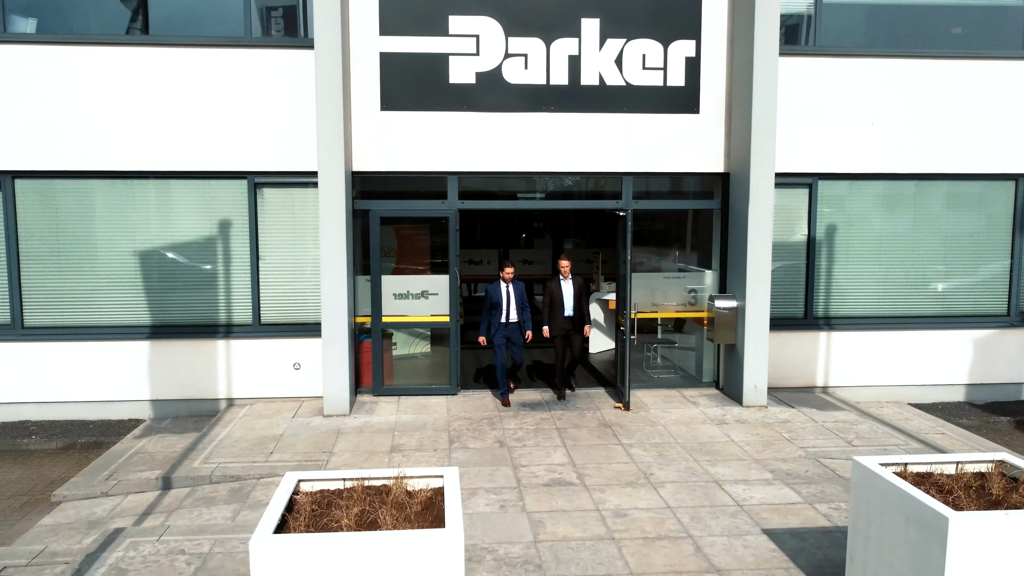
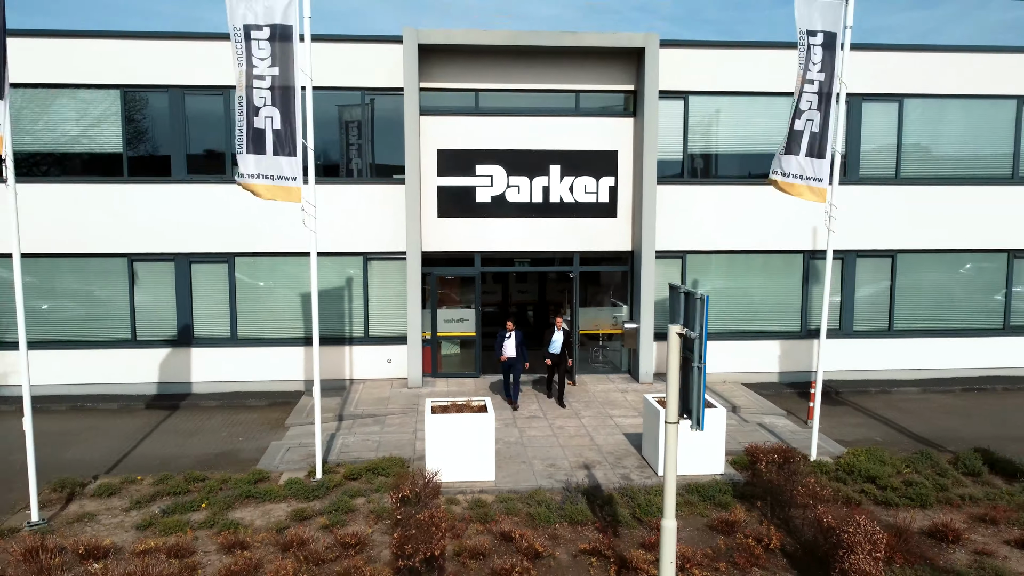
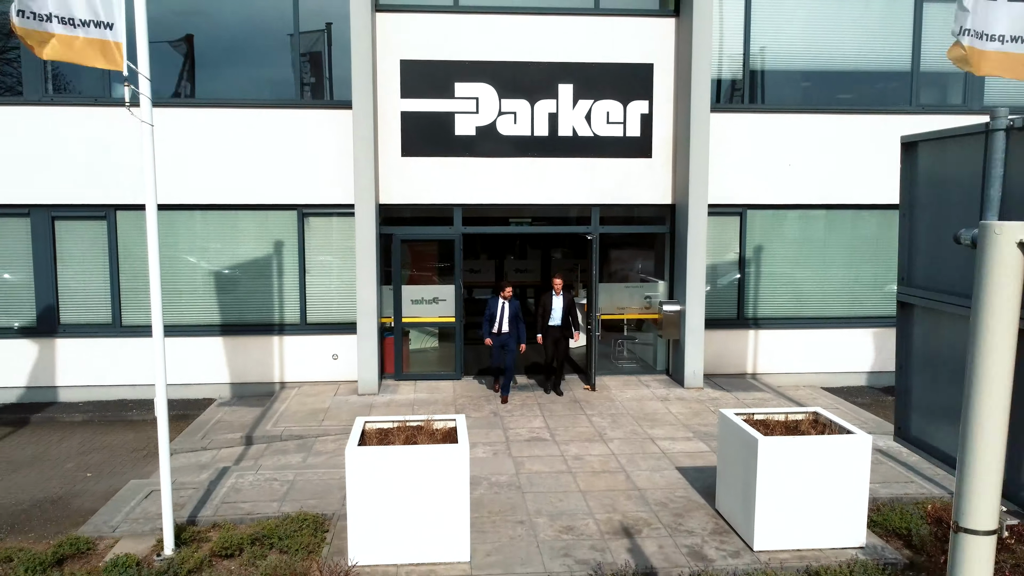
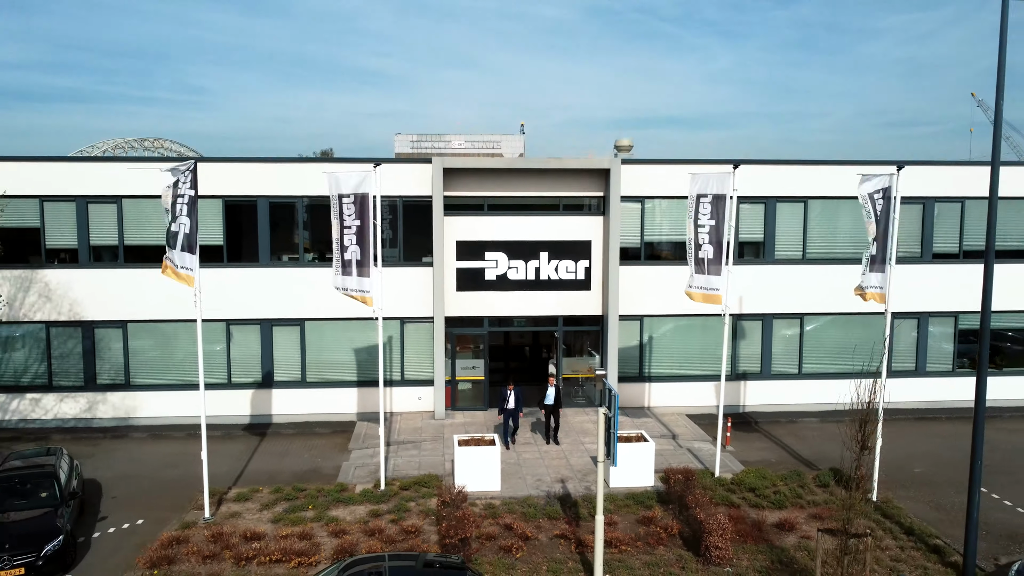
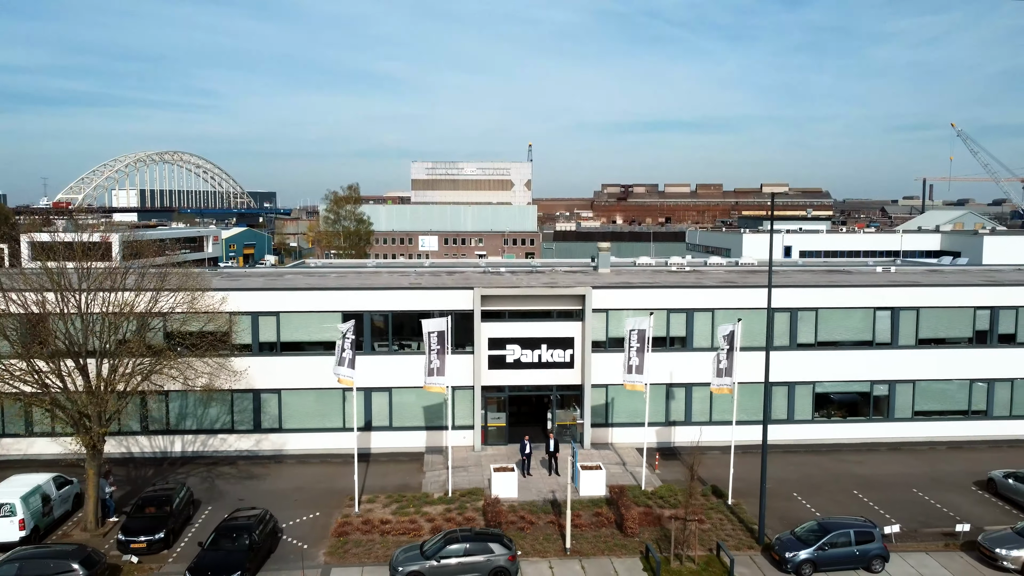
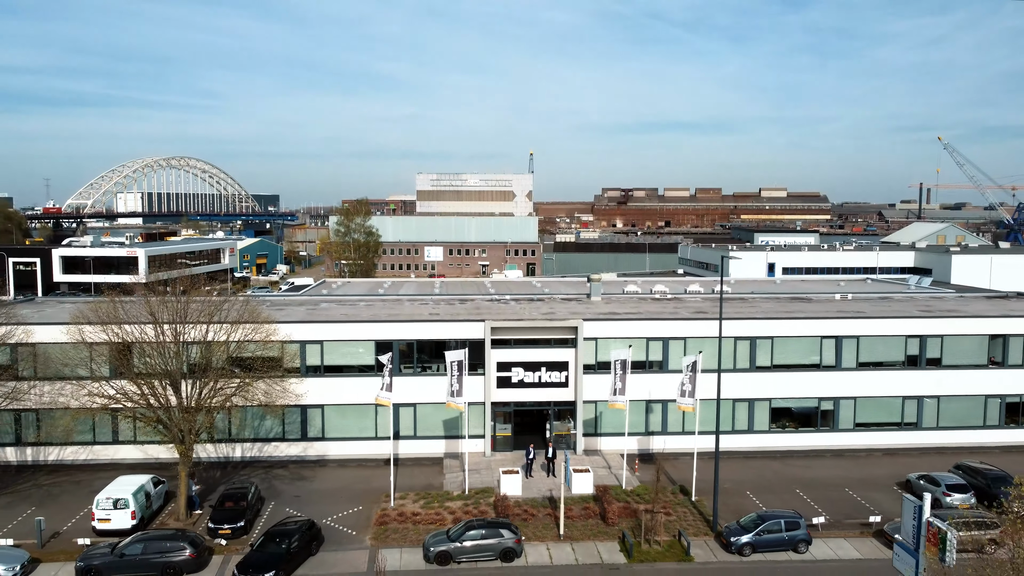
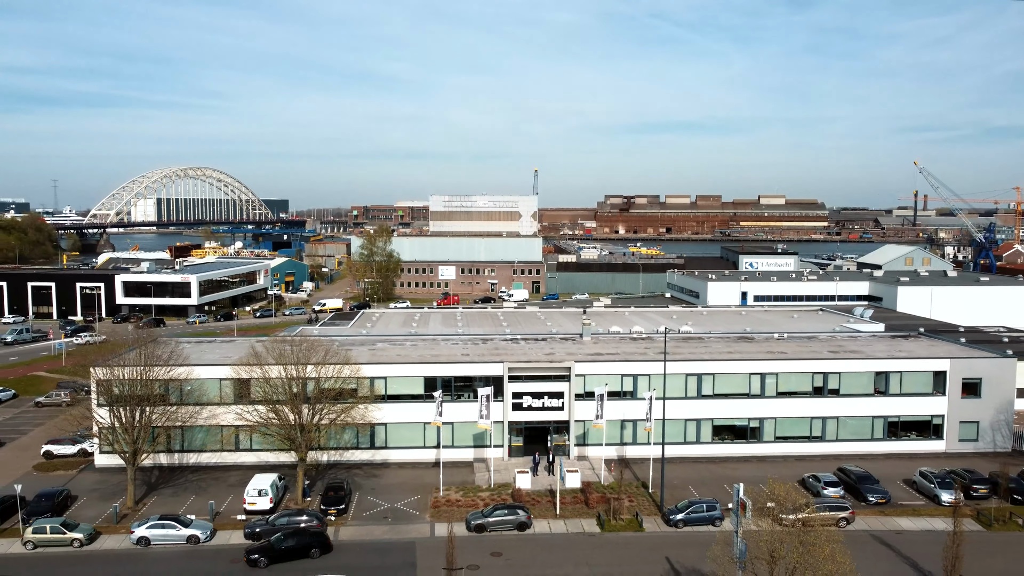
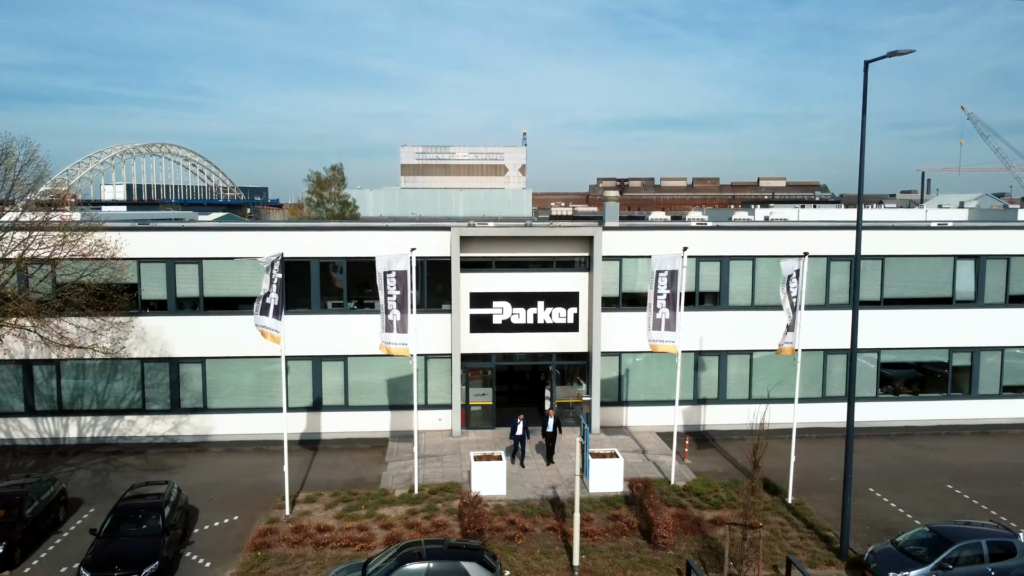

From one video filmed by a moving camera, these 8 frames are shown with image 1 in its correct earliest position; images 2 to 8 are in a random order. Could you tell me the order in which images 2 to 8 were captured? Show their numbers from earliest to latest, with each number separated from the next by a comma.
3, 2, 4, 8, 5, 6, 7
